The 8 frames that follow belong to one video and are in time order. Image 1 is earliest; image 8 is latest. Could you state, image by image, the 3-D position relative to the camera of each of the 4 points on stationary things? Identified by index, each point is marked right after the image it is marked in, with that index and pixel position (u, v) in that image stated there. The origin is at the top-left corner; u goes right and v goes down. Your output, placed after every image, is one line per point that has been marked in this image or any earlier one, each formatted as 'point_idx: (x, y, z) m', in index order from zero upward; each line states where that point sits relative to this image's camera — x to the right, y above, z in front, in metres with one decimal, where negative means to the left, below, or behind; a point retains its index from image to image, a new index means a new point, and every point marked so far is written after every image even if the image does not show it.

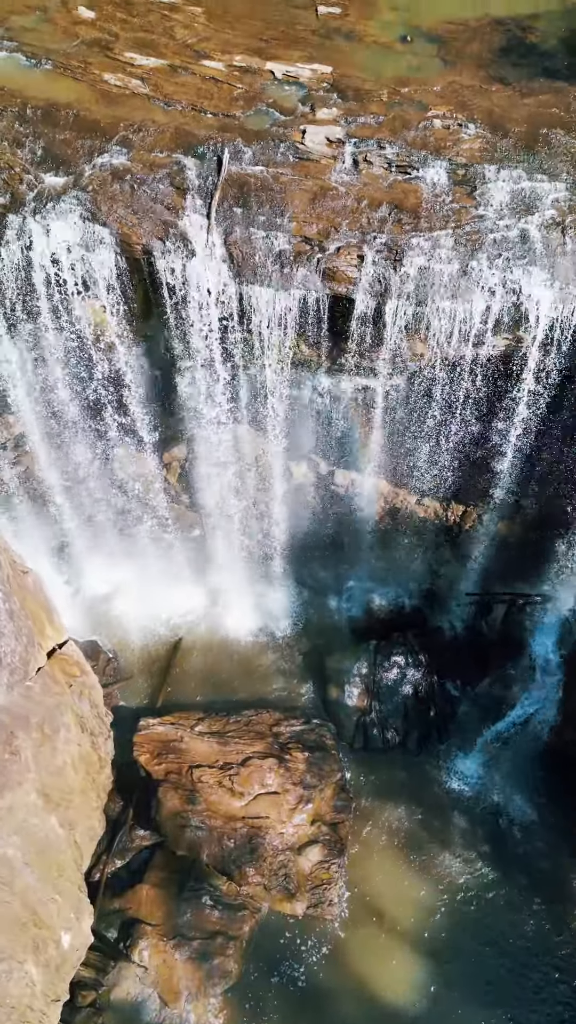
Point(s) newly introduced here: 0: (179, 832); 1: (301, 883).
0: (-1.6, -4.6, +10.6) m
1: (+0.2, -5.4, +10.6) m
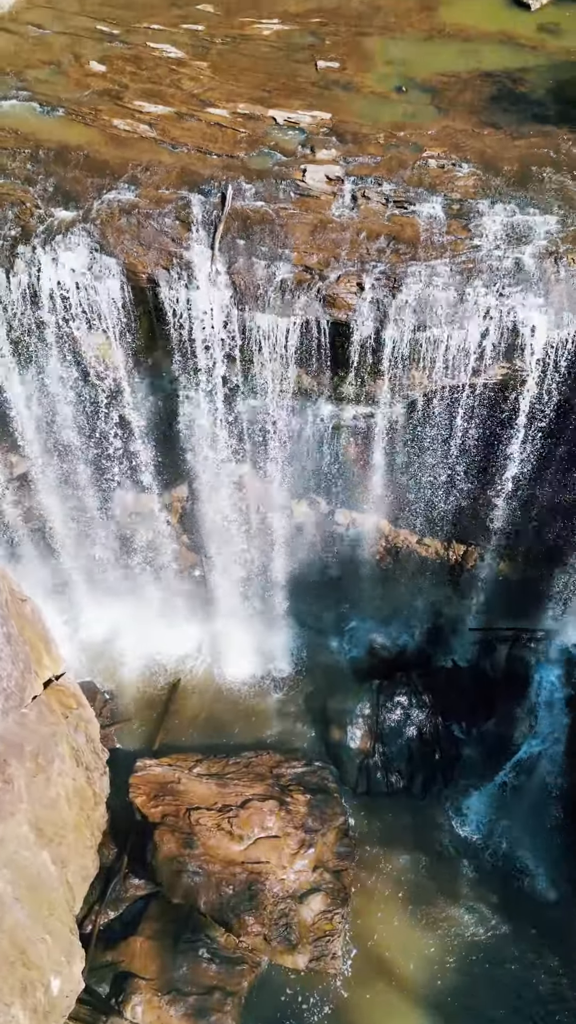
0: (-1.6, -5.1, +10.2) m
1: (+0.2, -5.8, +10.1) m
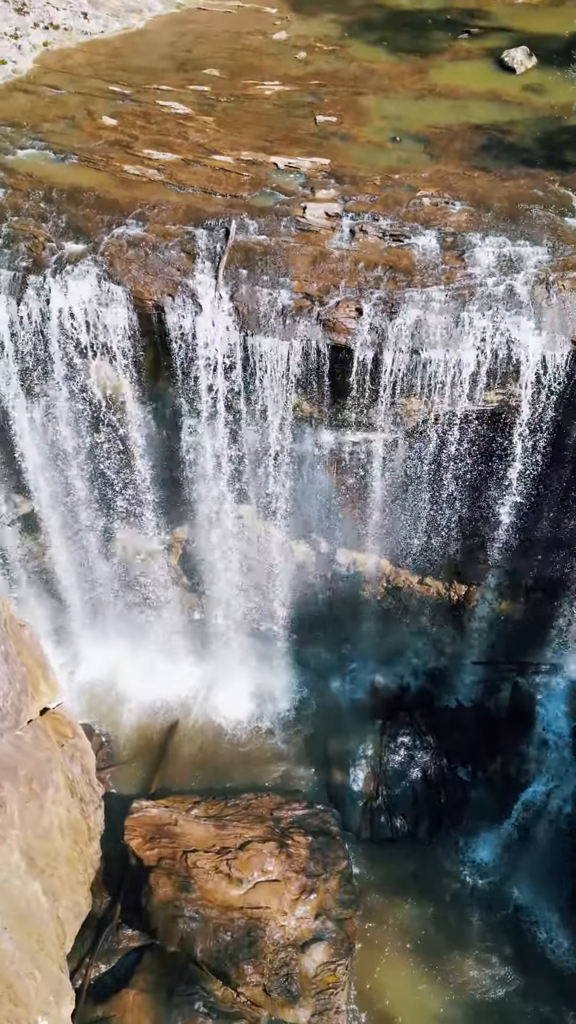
0: (-1.6, -5.4, +9.7) m
1: (+0.2, -6.2, +9.6) m
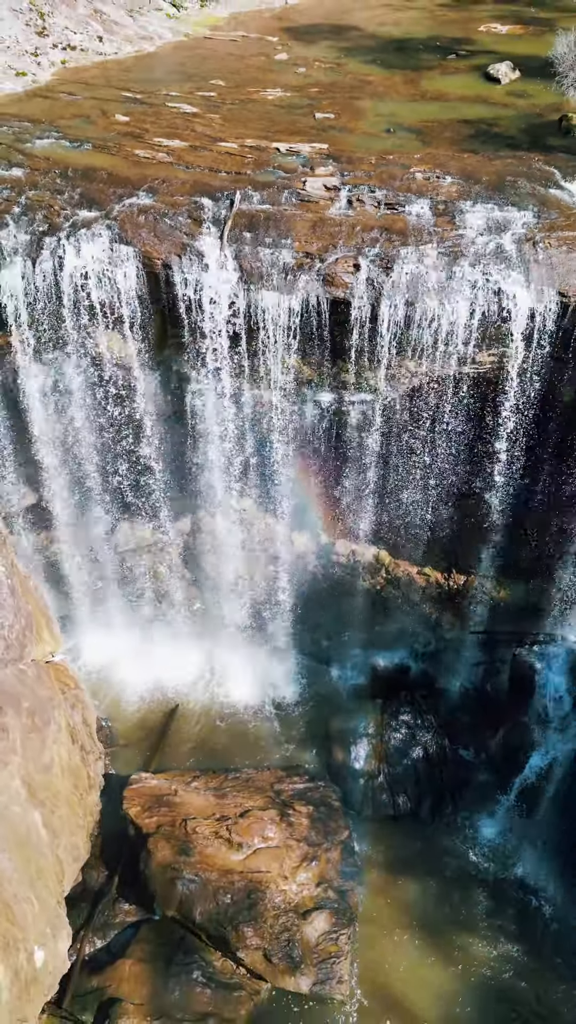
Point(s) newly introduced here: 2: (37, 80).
0: (-1.6, -4.9, +9.5) m
1: (+0.2, -5.6, +9.3) m
2: (-4.4, +7.5, +12.8) m
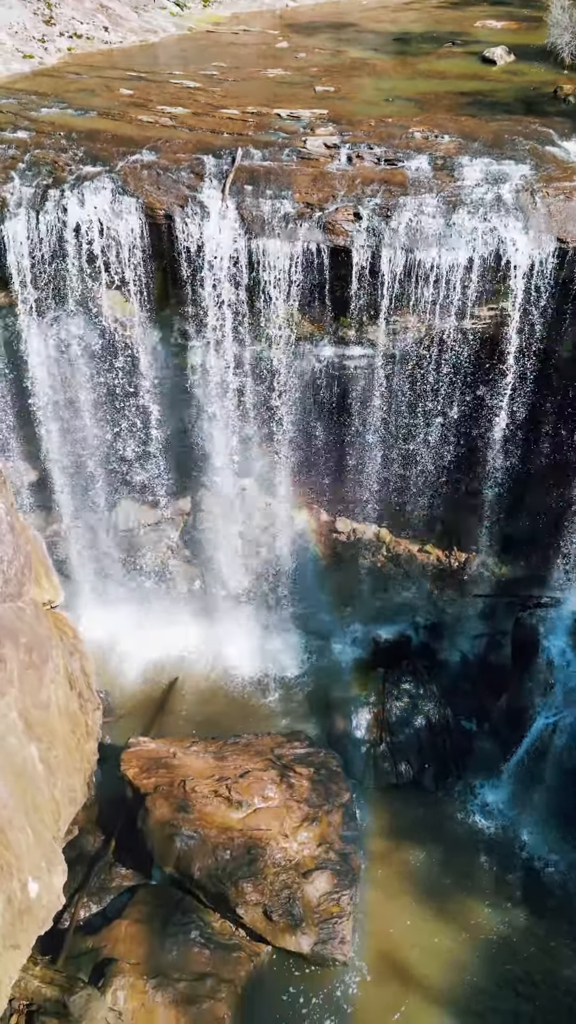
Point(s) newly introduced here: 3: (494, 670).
0: (-1.5, -4.2, +9.3) m
1: (+0.2, -5.0, +9.1) m
2: (-4.4, +8.0, +13.1) m
3: (+3.5, -2.7, +12.3) m
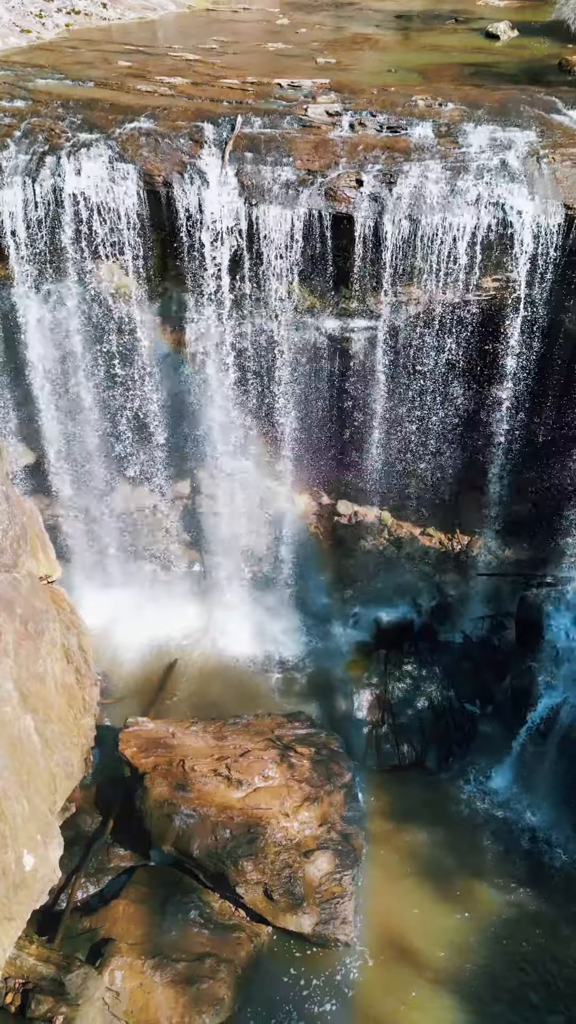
0: (-1.5, -3.9, +9.1) m
1: (+0.3, -4.6, +8.9) m
2: (-4.4, +8.4, +12.9) m
3: (+3.5, -2.3, +12.1) m
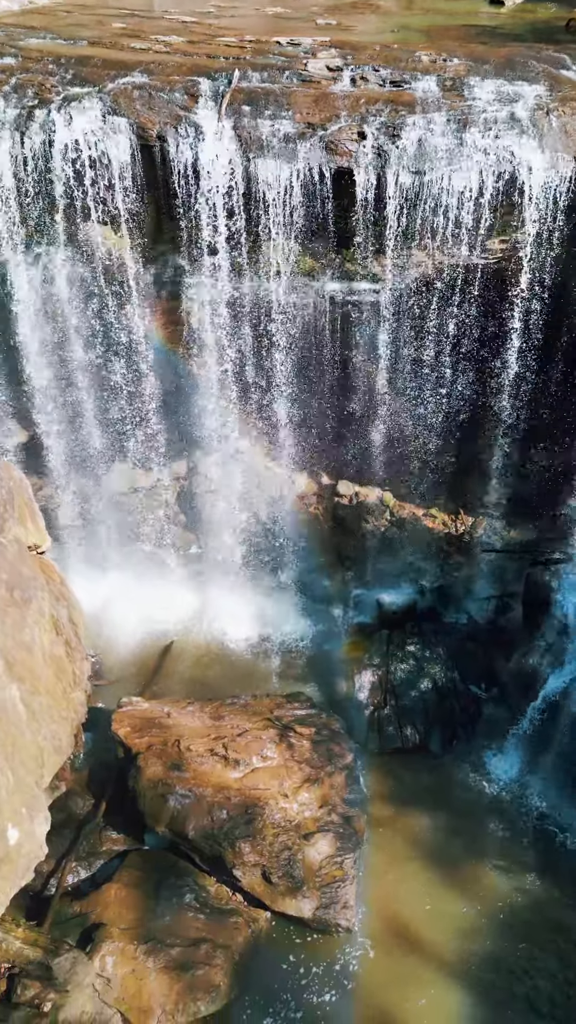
0: (-1.5, -3.5, +8.8) m
1: (+0.2, -4.3, +8.6) m
2: (-4.4, +8.7, +12.6) m
3: (+3.5, -2.0, +11.8) m
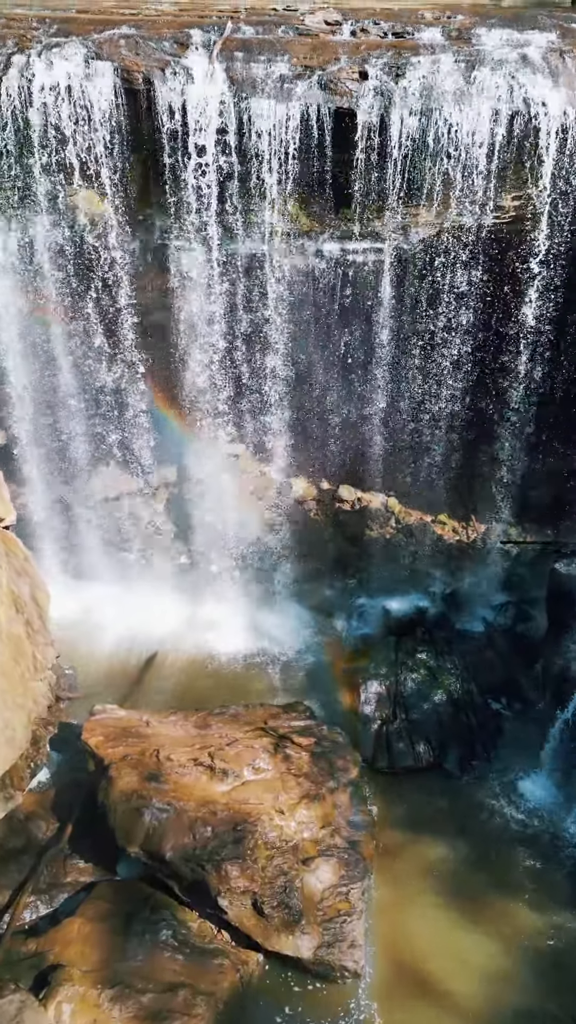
0: (-1.6, -3.2, +7.5) m
1: (+0.2, -3.9, +7.2) m
2: (-4.4, +8.7, +12.4) m
3: (+3.4, -1.9, +10.6) m
